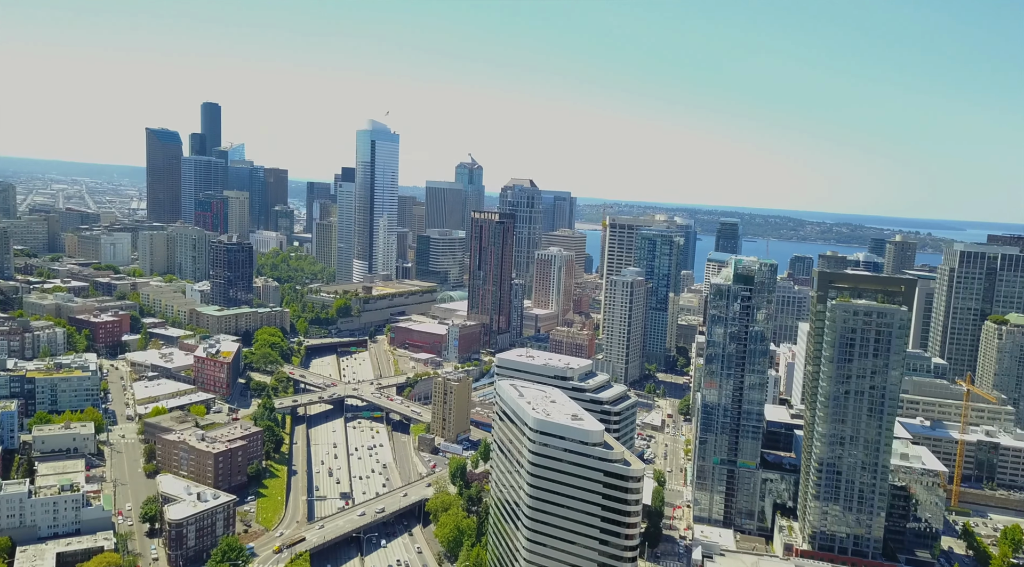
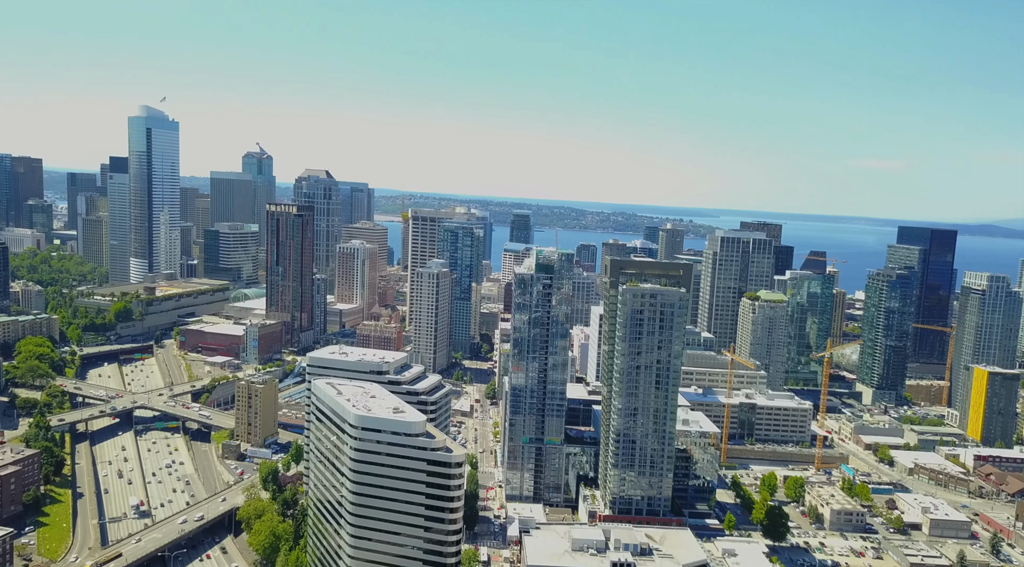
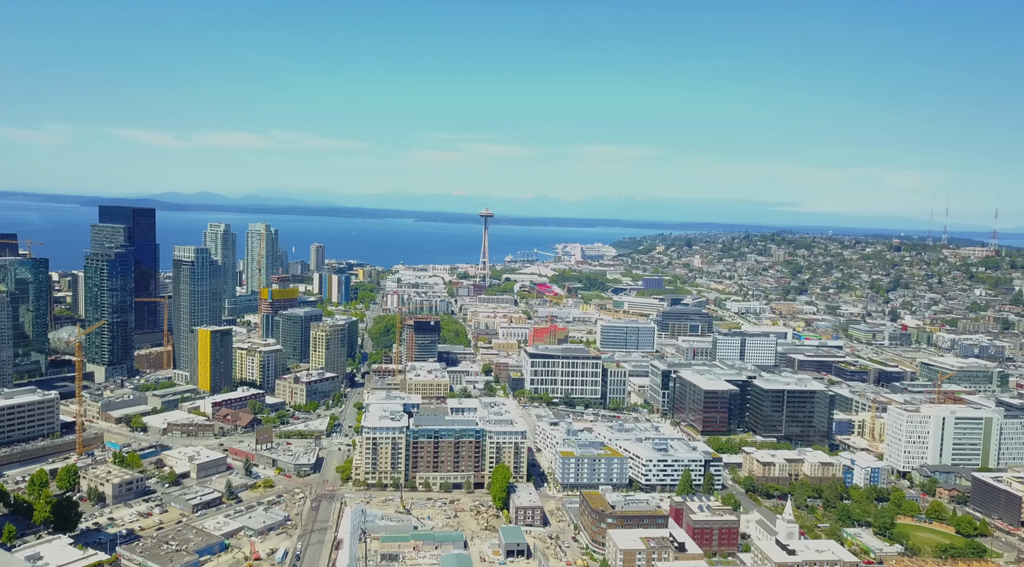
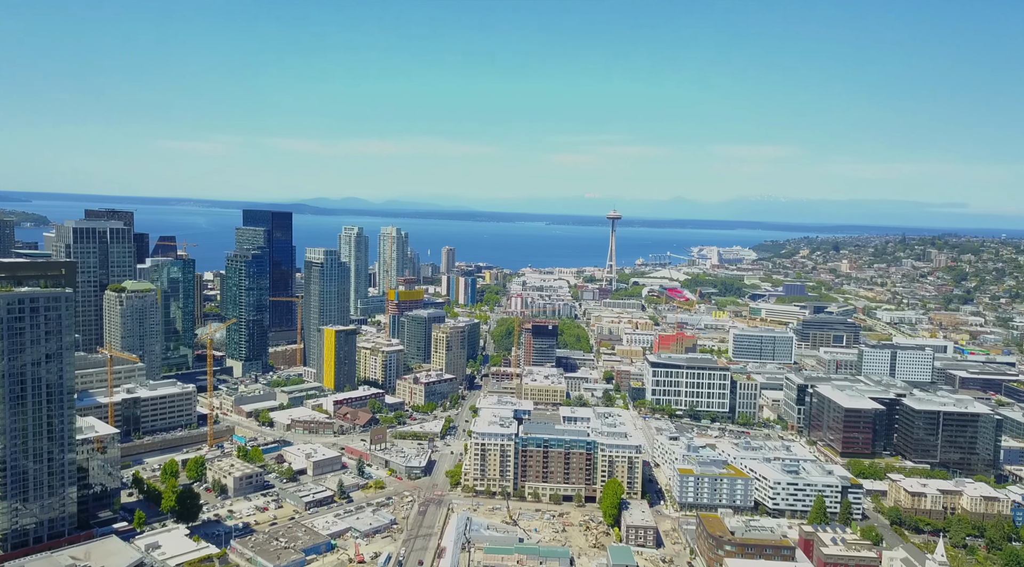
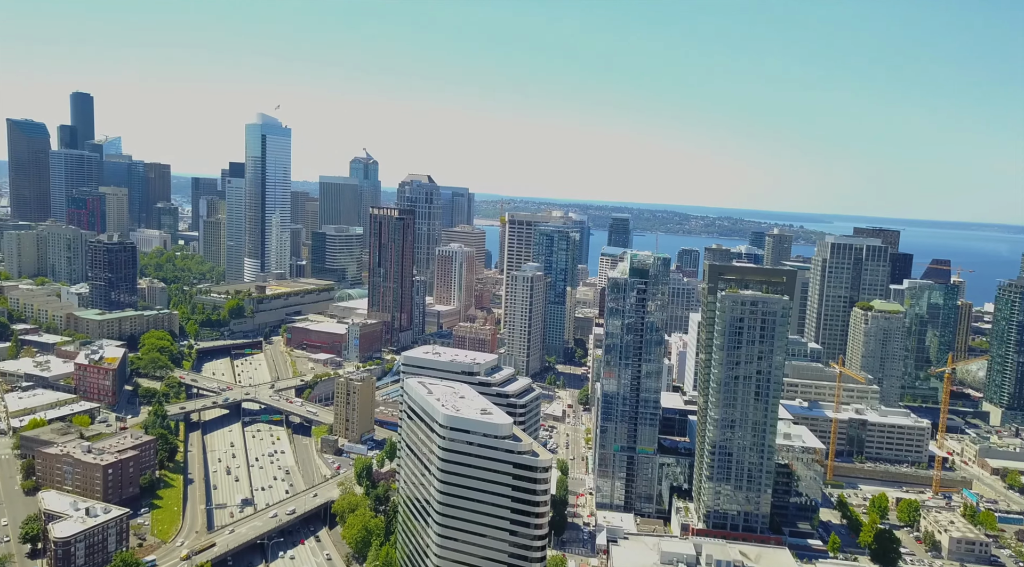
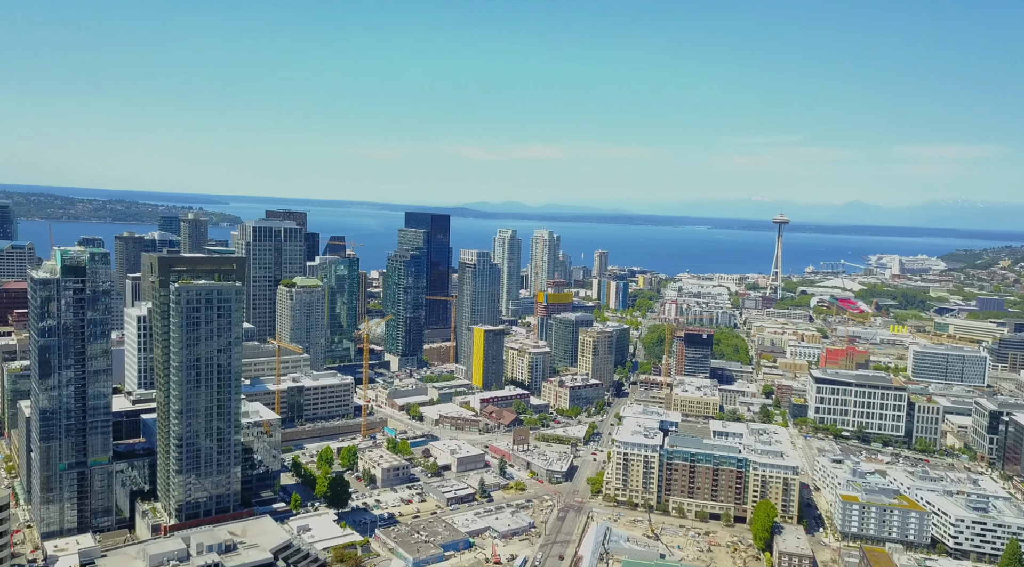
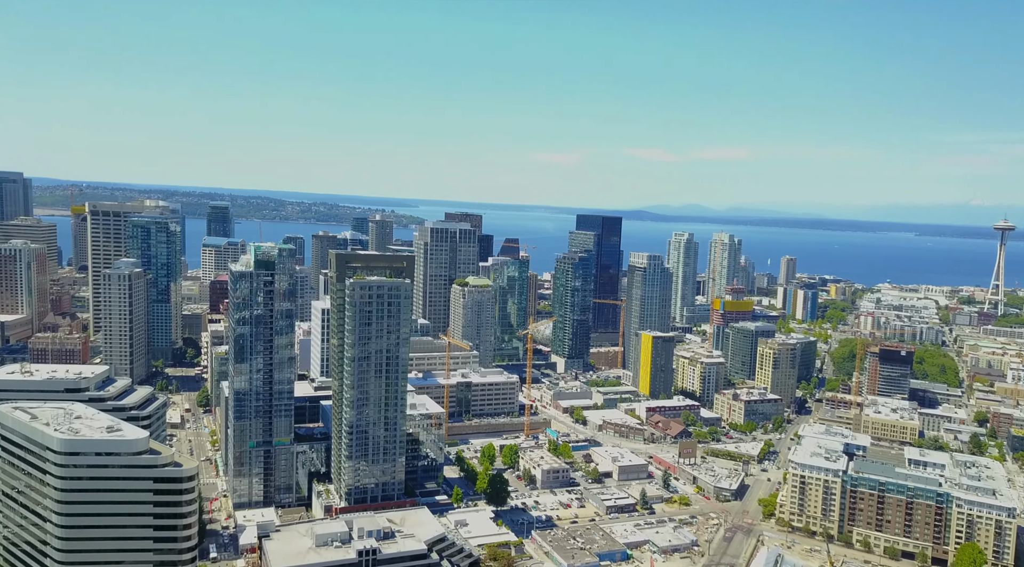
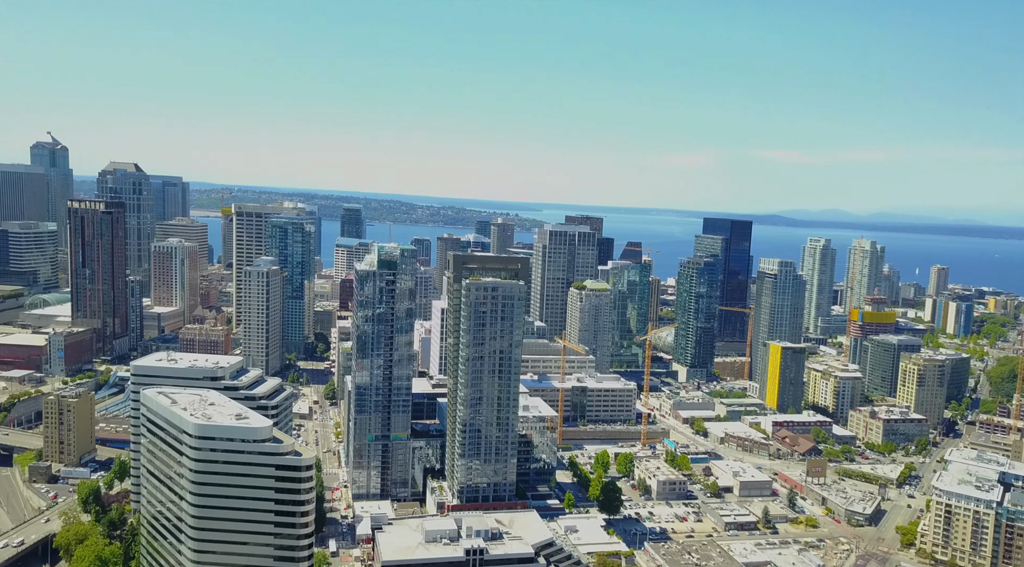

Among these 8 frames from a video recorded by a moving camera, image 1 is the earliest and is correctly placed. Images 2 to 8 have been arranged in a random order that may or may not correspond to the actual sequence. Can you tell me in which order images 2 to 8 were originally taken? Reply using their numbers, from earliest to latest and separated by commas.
5, 2, 8, 7, 6, 4, 3
